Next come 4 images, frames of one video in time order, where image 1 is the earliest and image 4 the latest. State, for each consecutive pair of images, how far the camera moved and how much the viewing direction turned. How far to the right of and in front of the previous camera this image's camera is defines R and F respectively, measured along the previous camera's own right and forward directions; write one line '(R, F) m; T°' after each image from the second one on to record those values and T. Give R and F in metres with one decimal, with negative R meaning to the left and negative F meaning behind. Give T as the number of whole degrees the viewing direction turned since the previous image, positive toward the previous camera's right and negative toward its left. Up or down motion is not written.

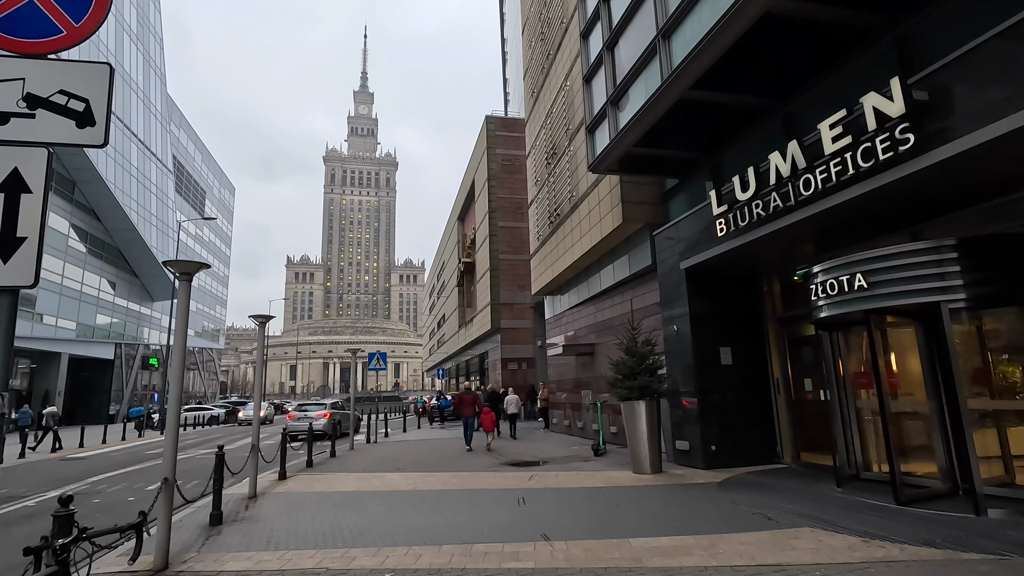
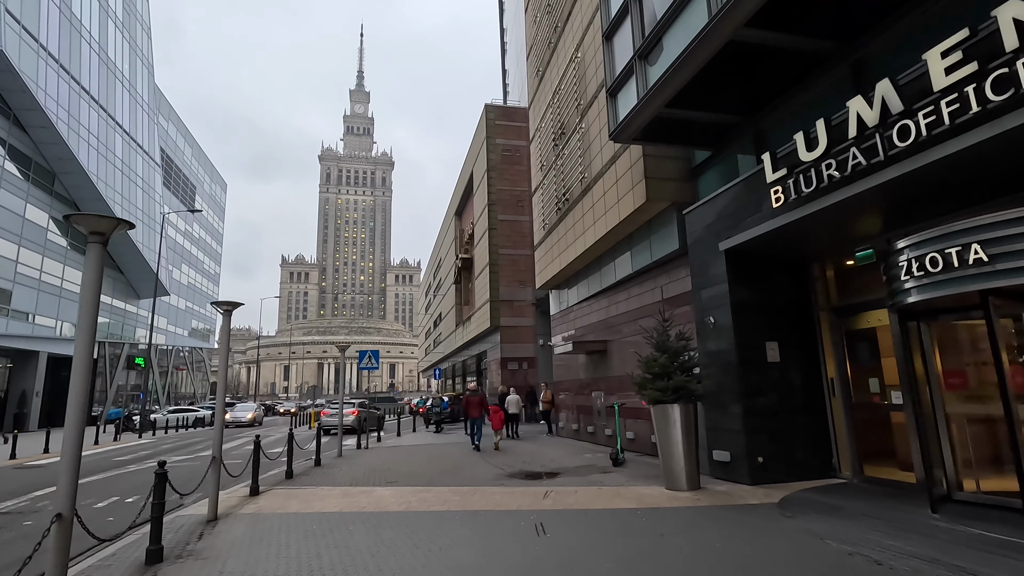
(-0.3, +1.5) m; 0°
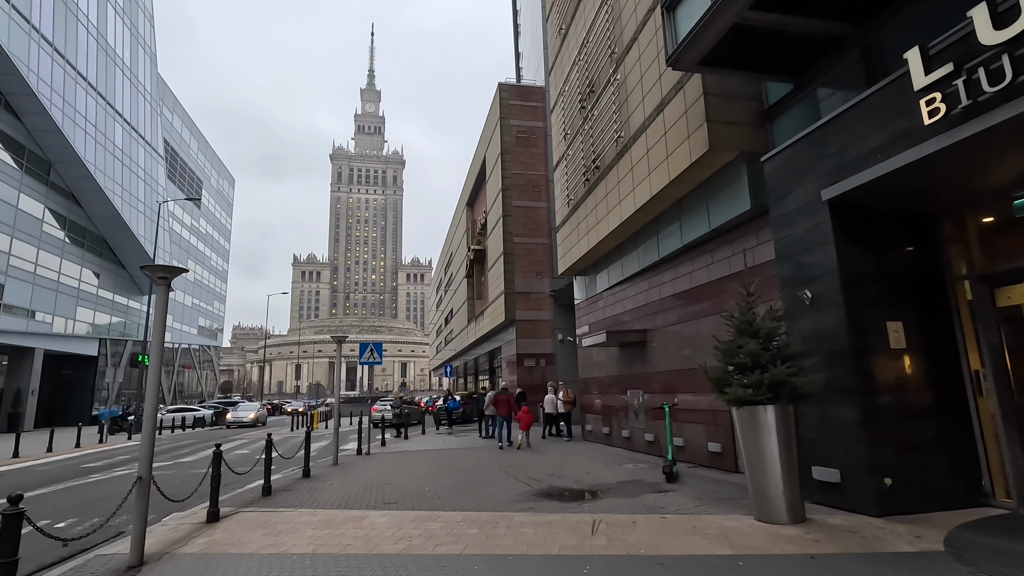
(-0.3, +2.2) m; -1°
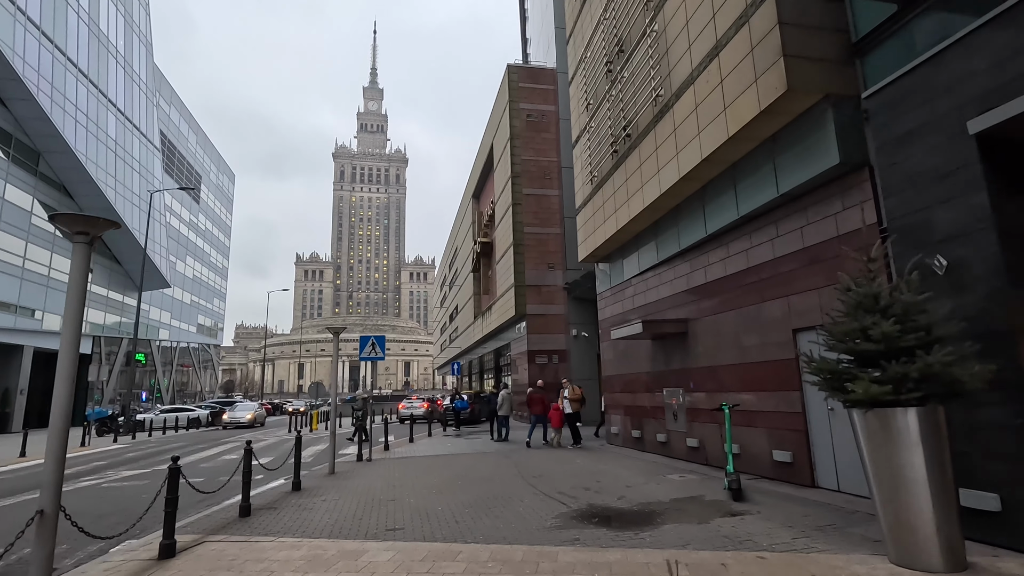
(-0.4, +1.7) m; 0°
